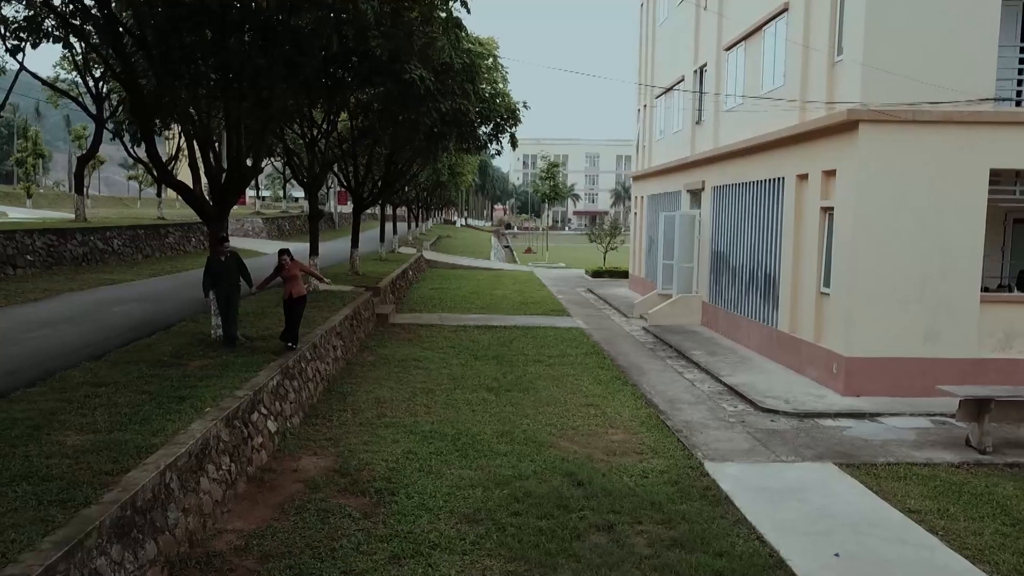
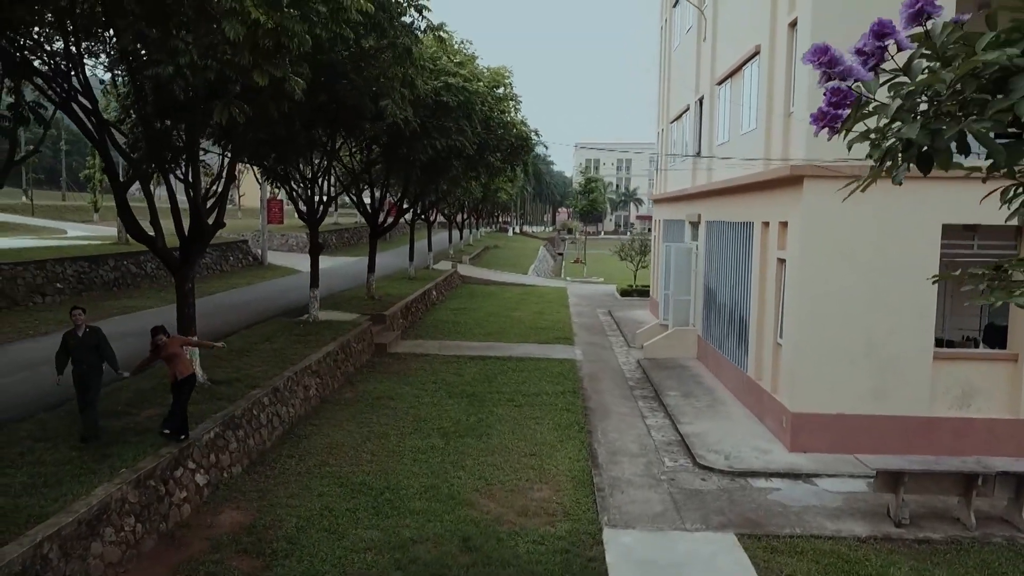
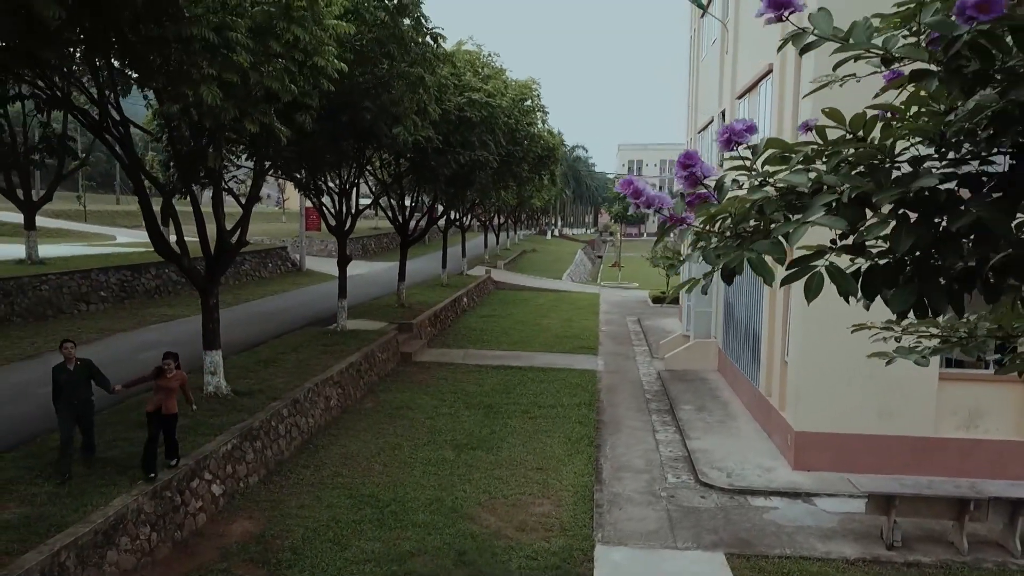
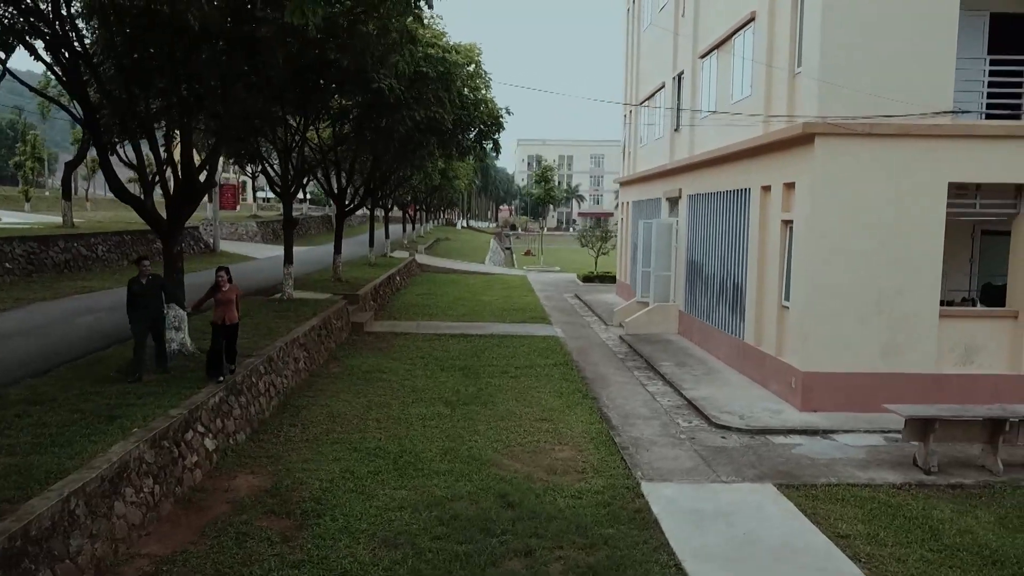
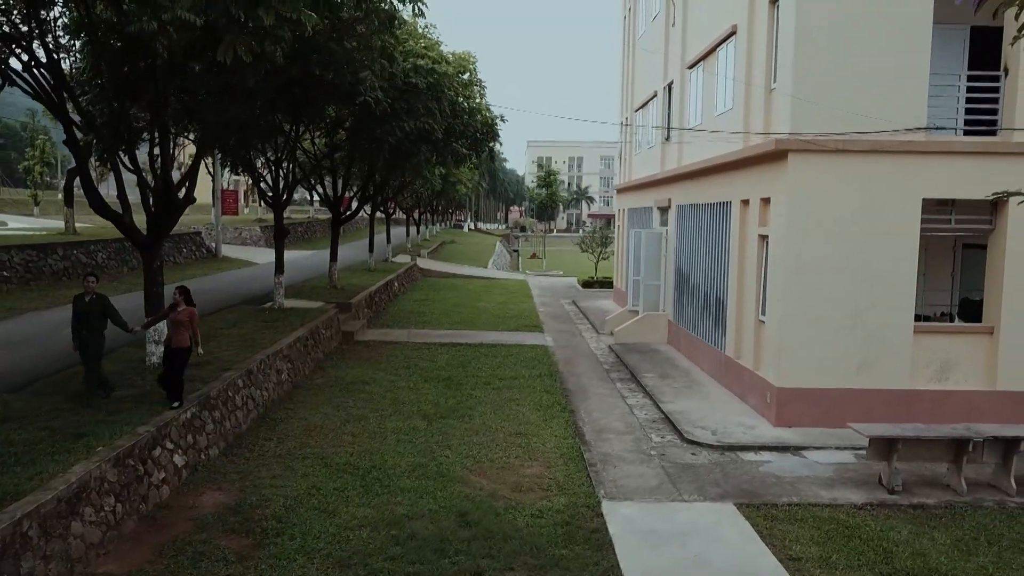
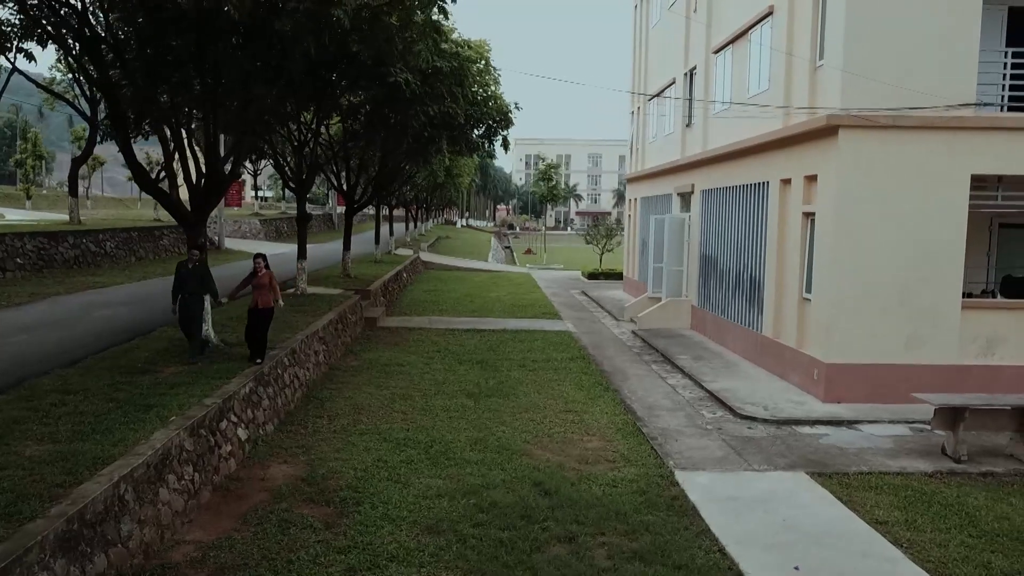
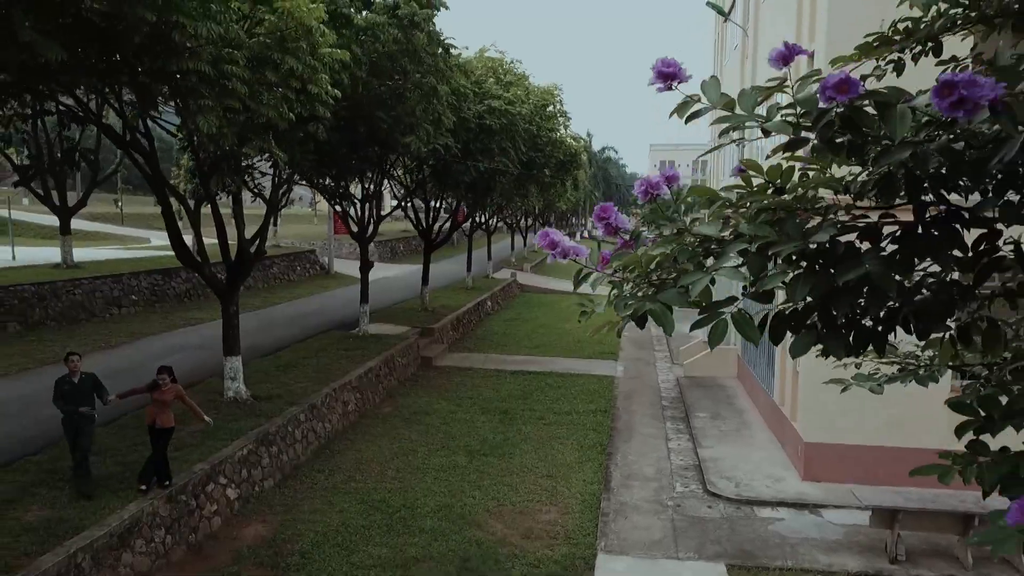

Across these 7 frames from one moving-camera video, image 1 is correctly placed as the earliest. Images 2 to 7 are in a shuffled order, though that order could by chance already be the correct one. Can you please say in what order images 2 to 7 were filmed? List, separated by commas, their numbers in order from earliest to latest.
6, 4, 5, 2, 3, 7
